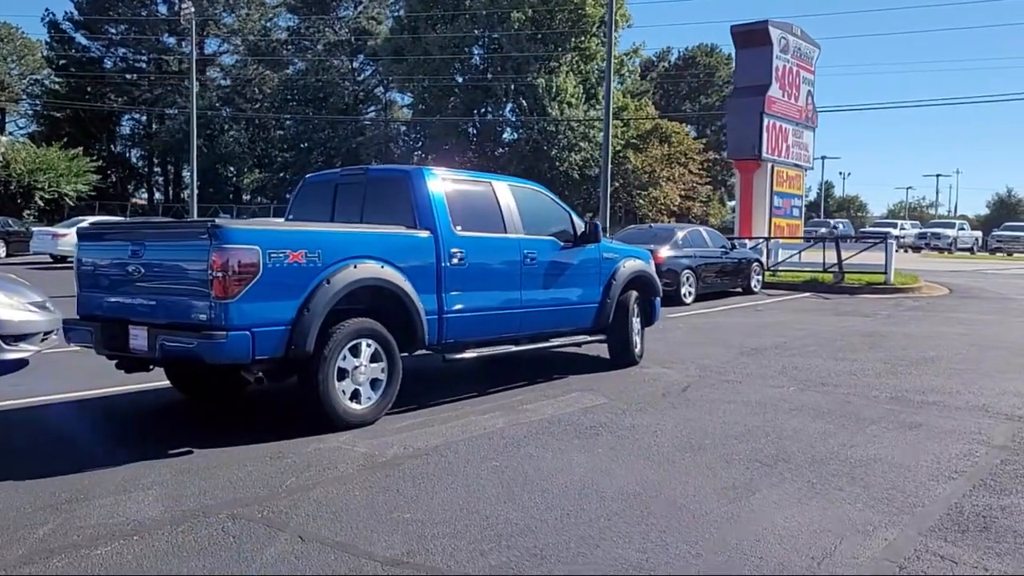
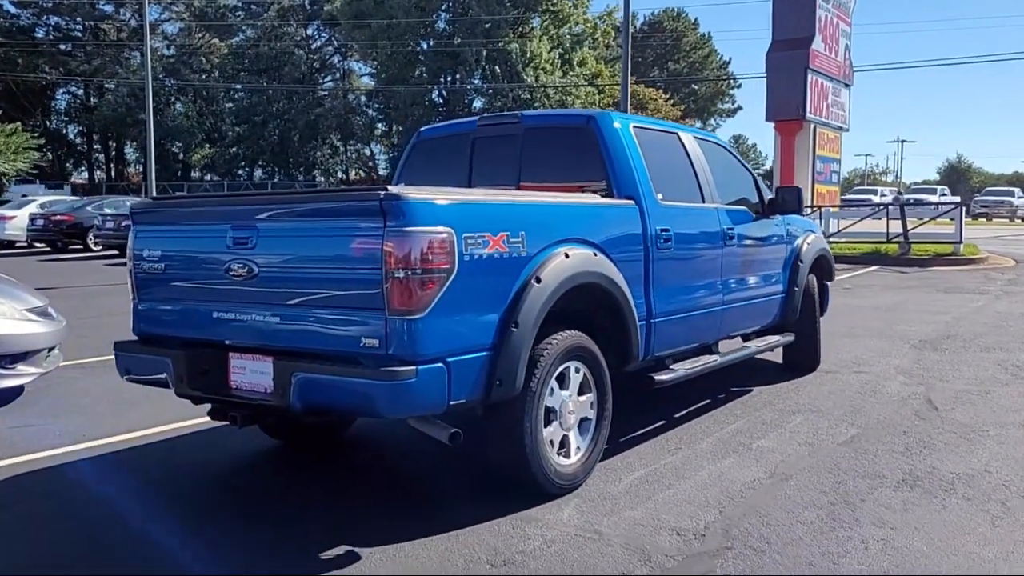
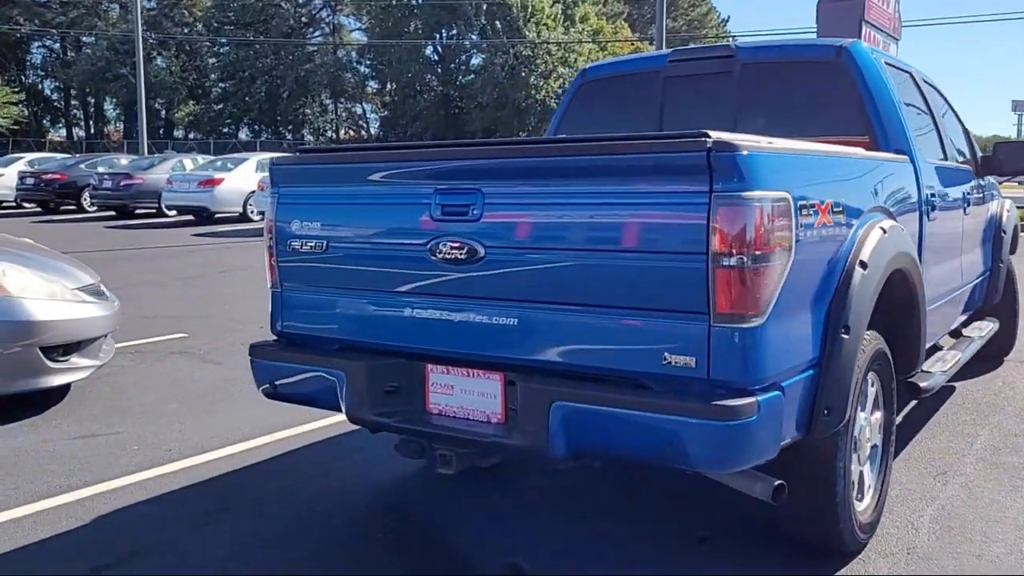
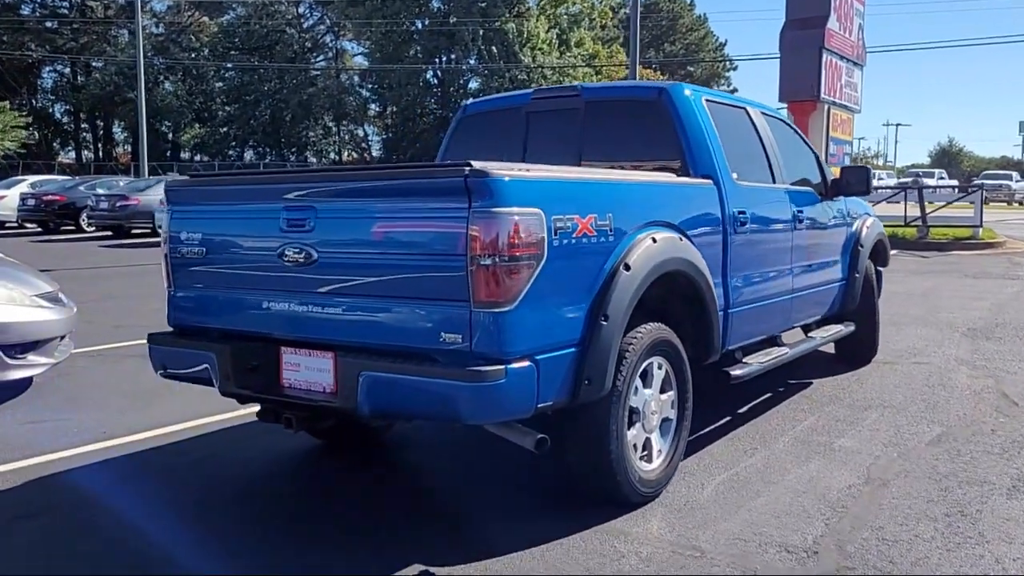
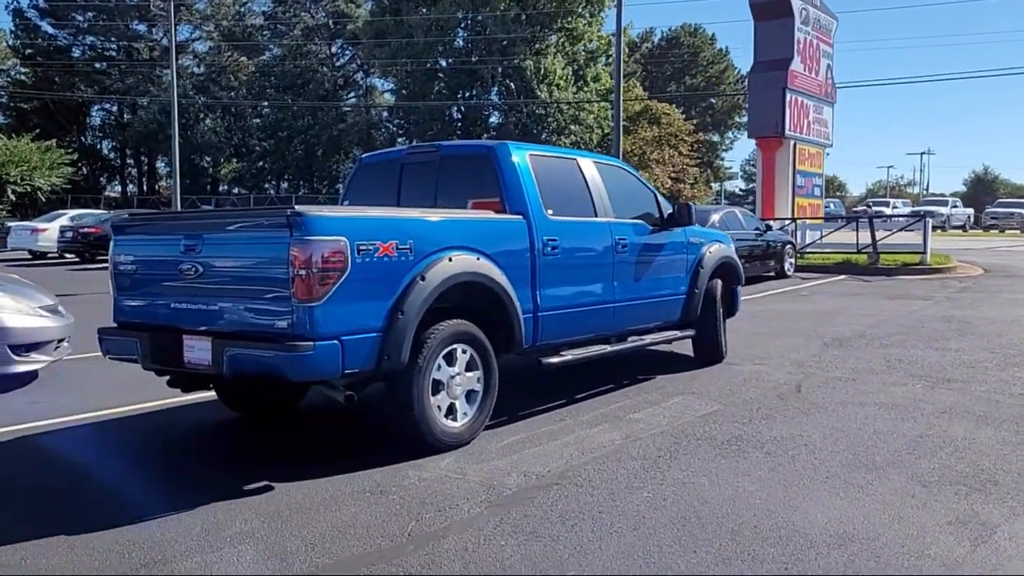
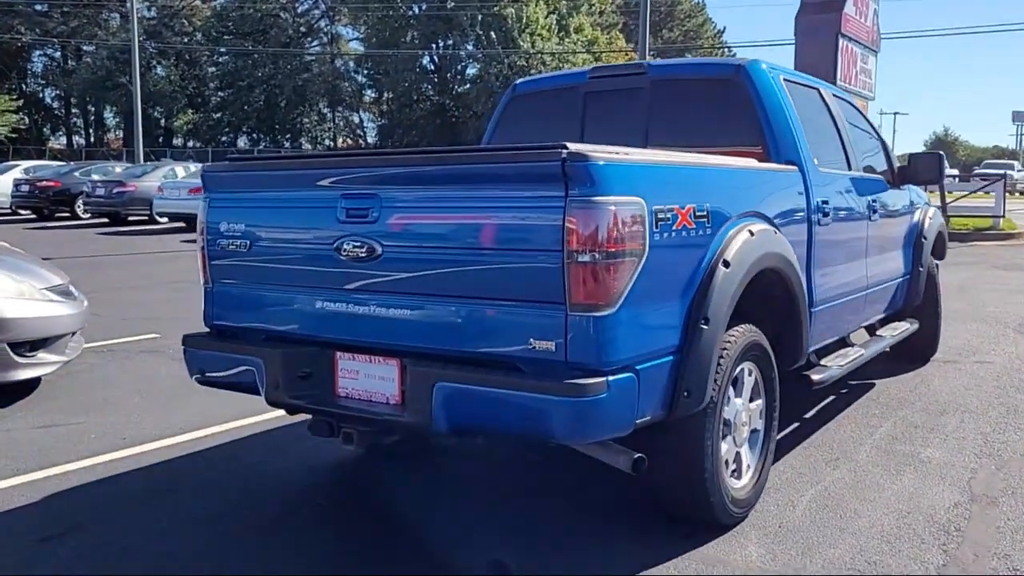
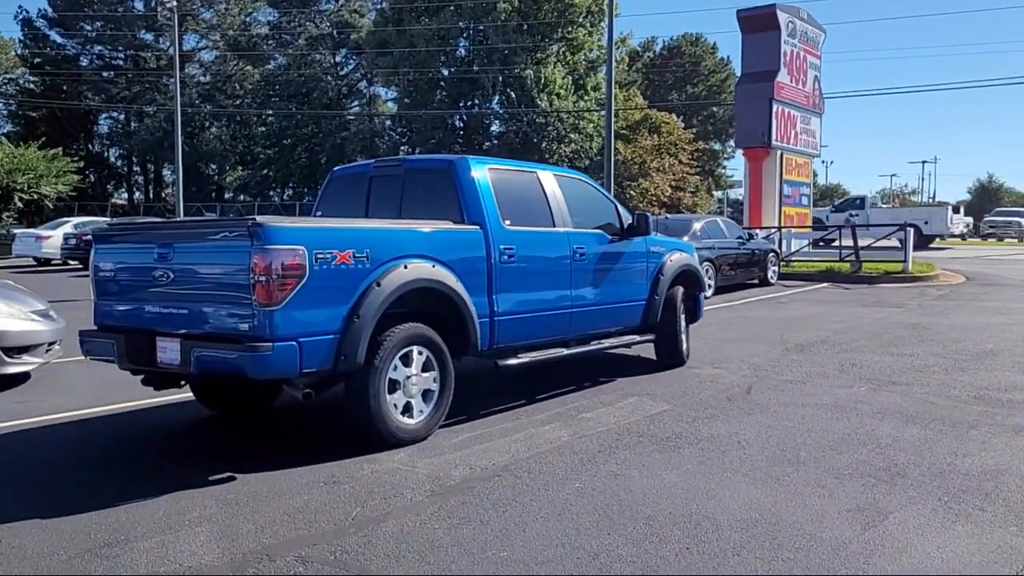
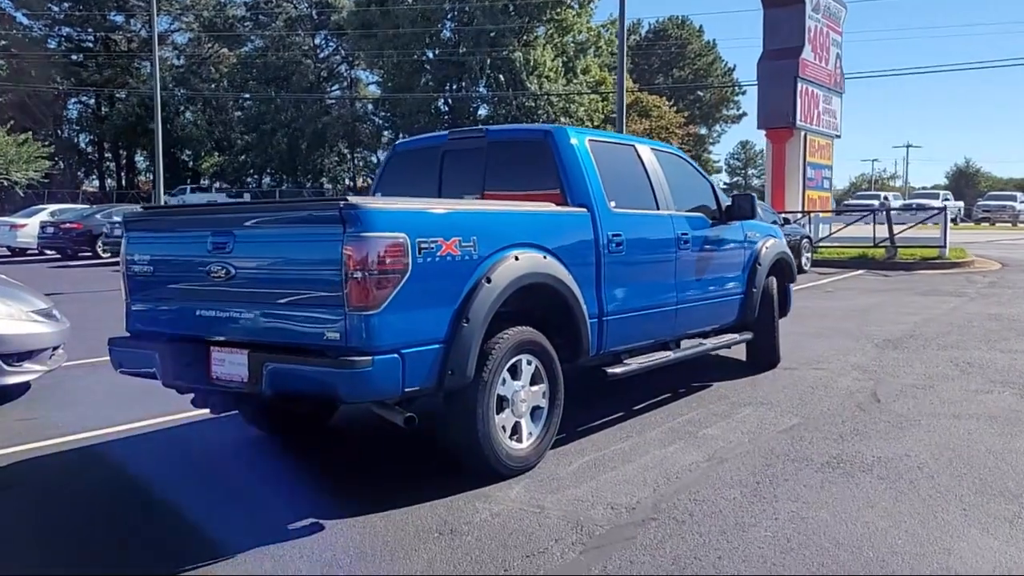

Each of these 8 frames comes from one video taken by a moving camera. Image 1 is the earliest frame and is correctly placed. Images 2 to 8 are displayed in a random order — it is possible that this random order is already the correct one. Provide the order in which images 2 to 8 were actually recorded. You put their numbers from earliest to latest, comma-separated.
7, 5, 8, 2, 4, 6, 3
